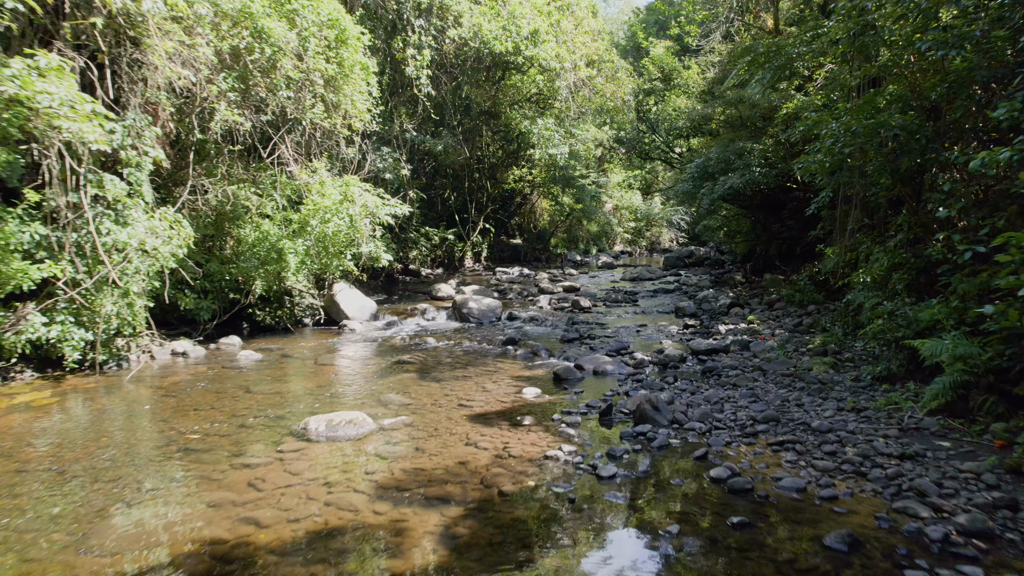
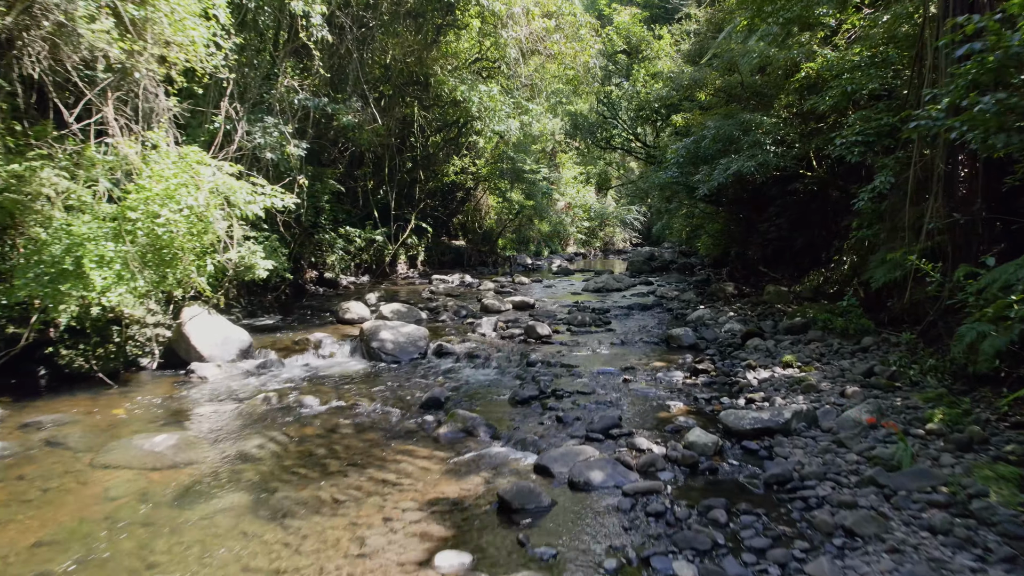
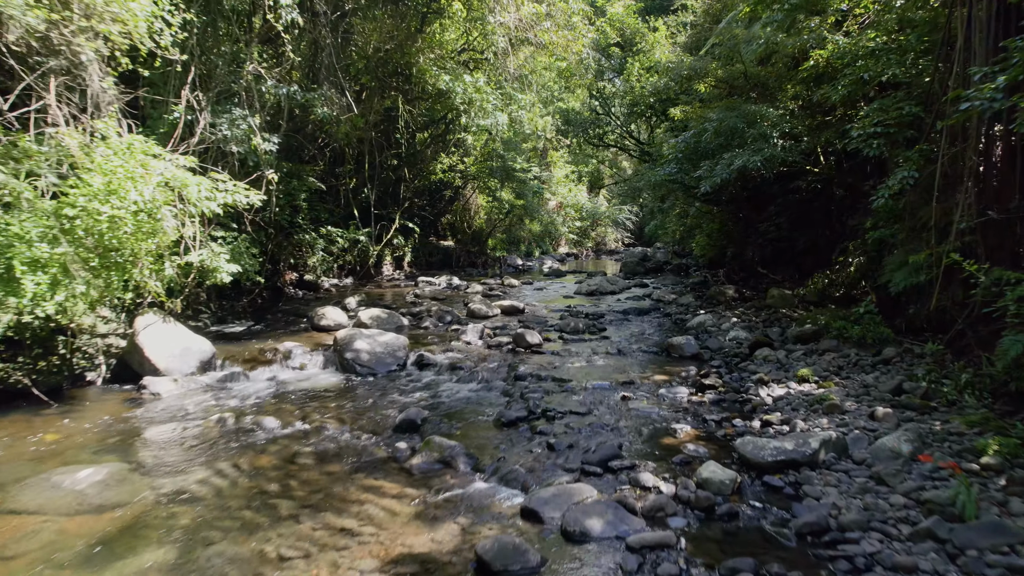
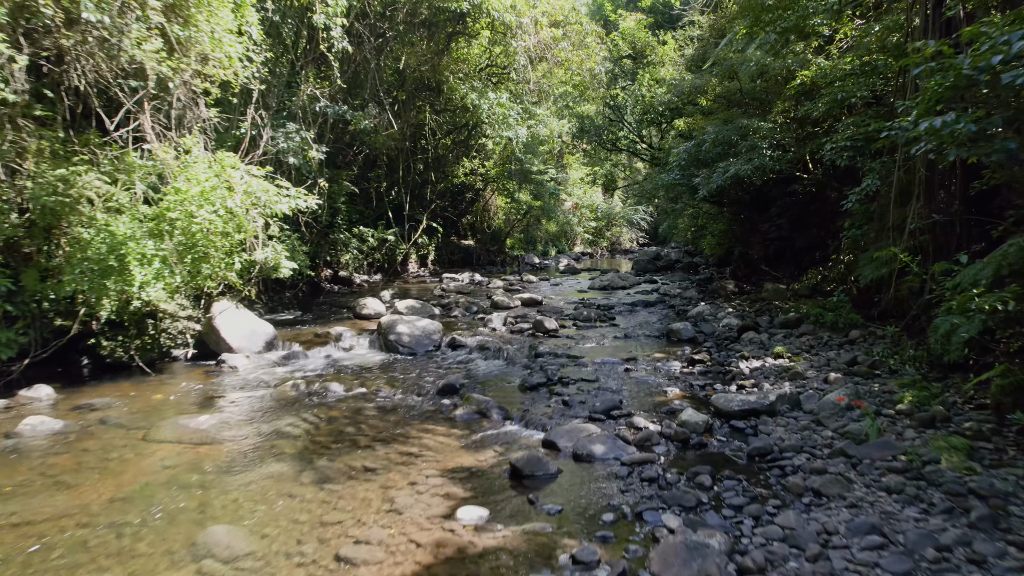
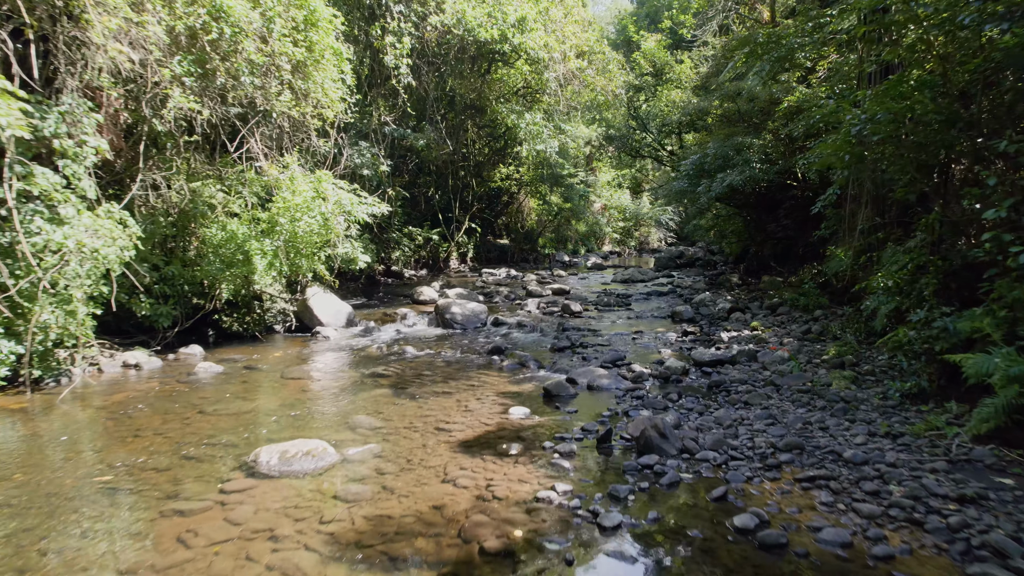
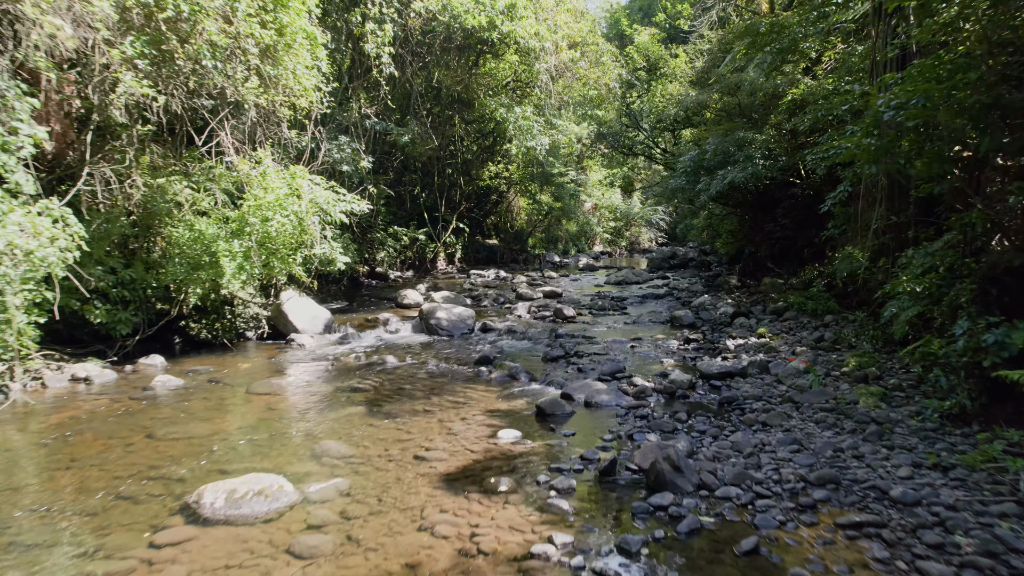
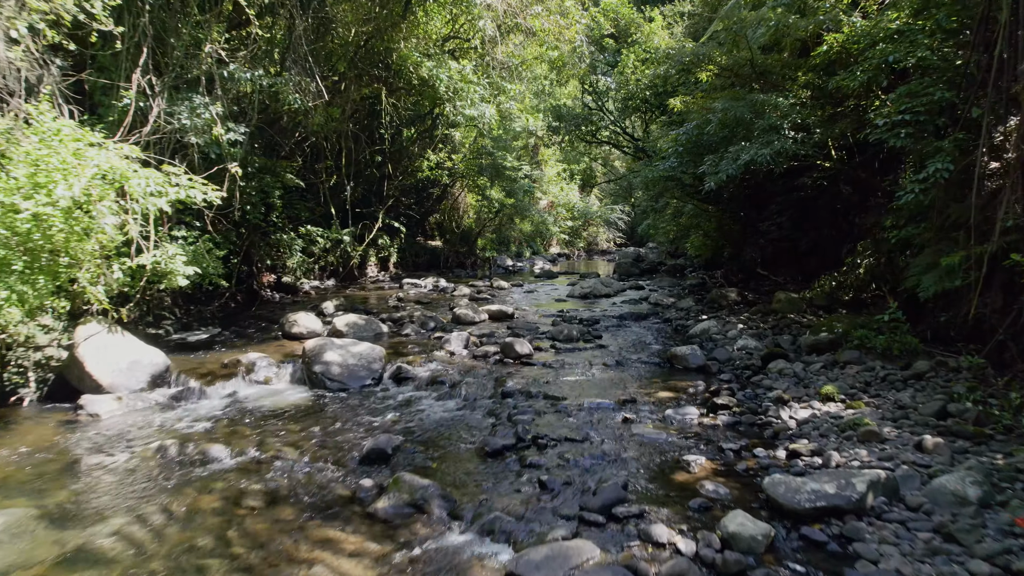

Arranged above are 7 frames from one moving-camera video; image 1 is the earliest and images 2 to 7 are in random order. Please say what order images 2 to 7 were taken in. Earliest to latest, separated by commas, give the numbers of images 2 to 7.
5, 6, 4, 2, 3, 7
